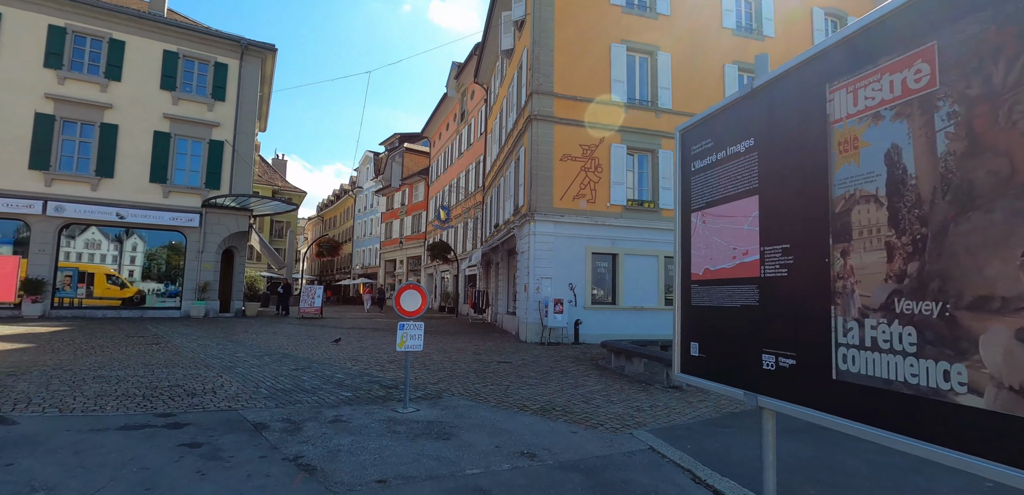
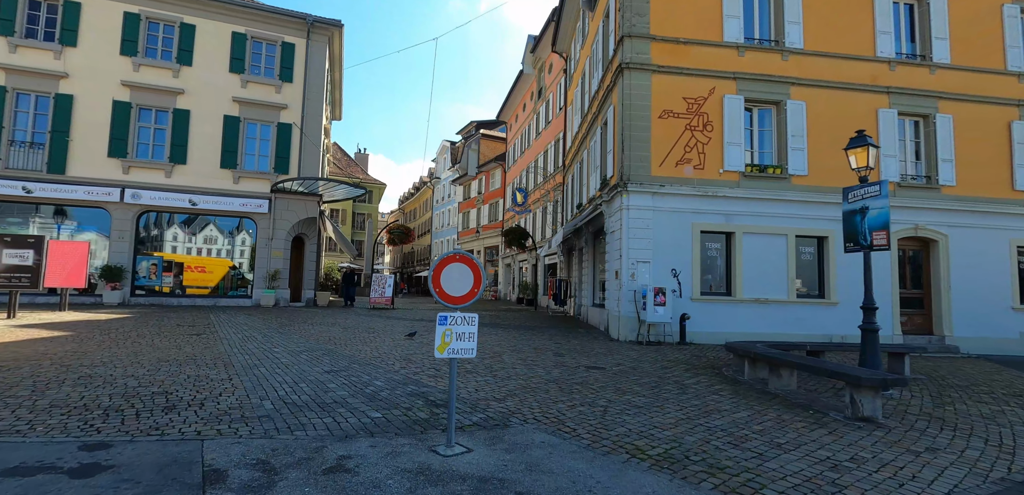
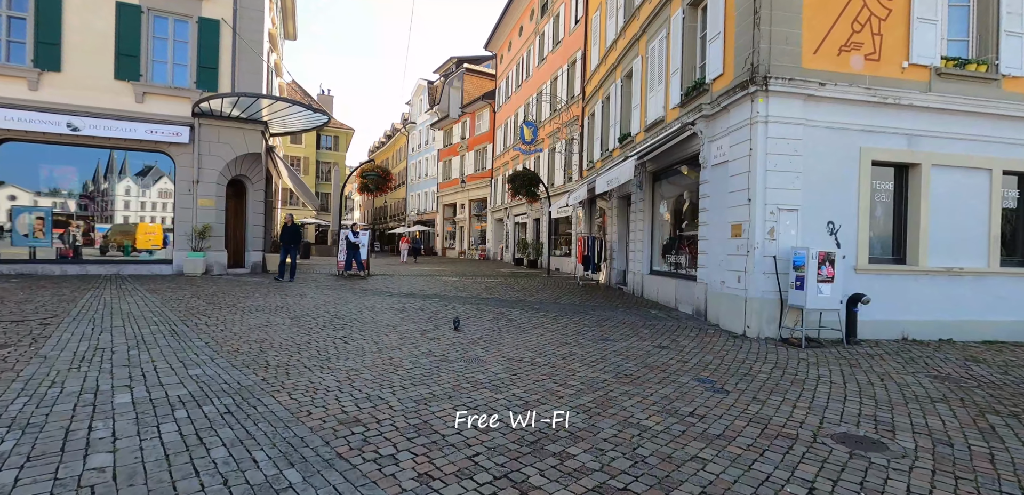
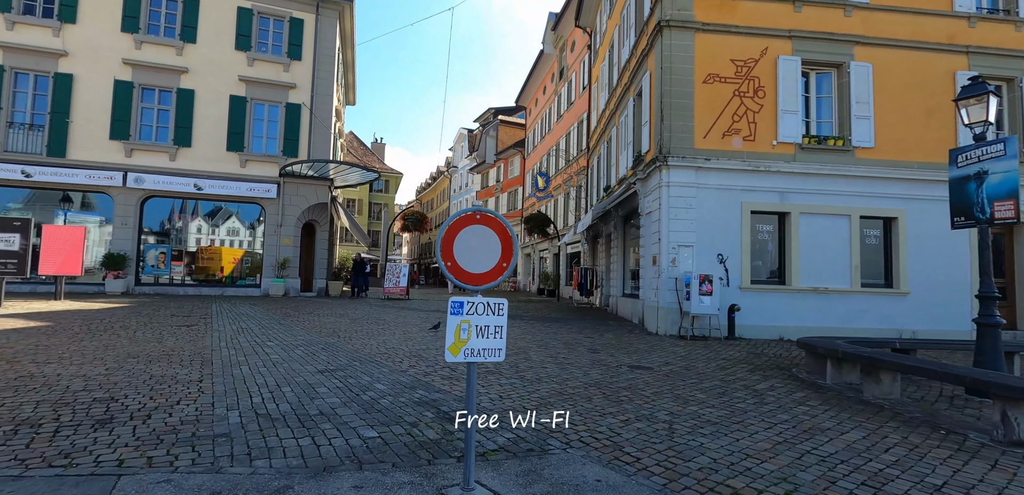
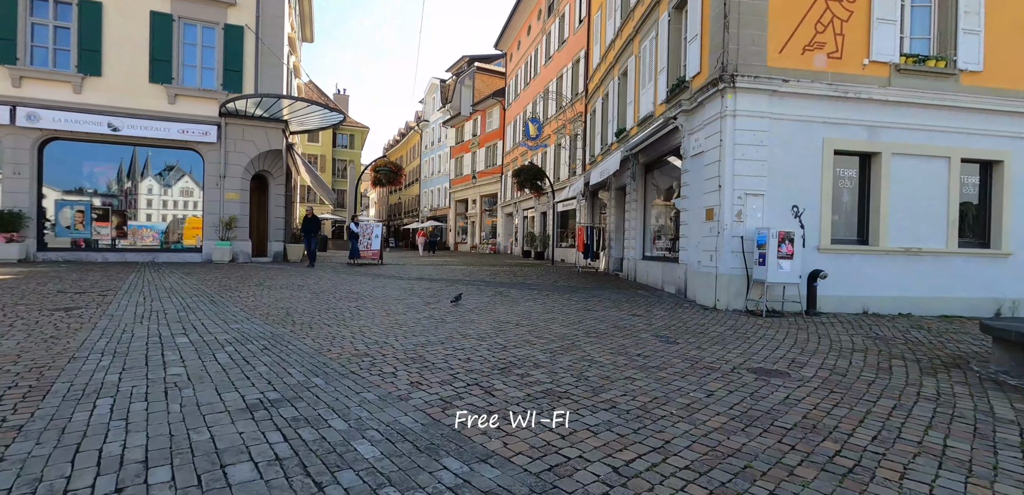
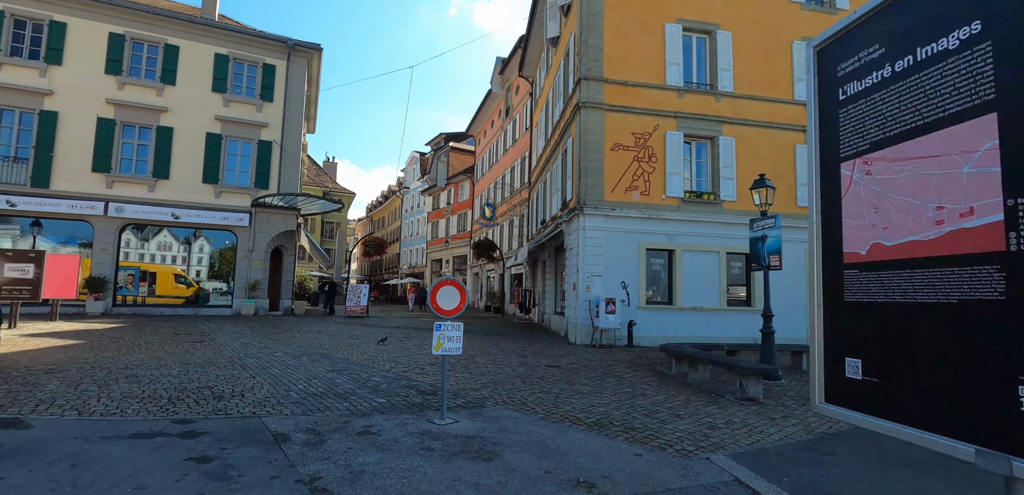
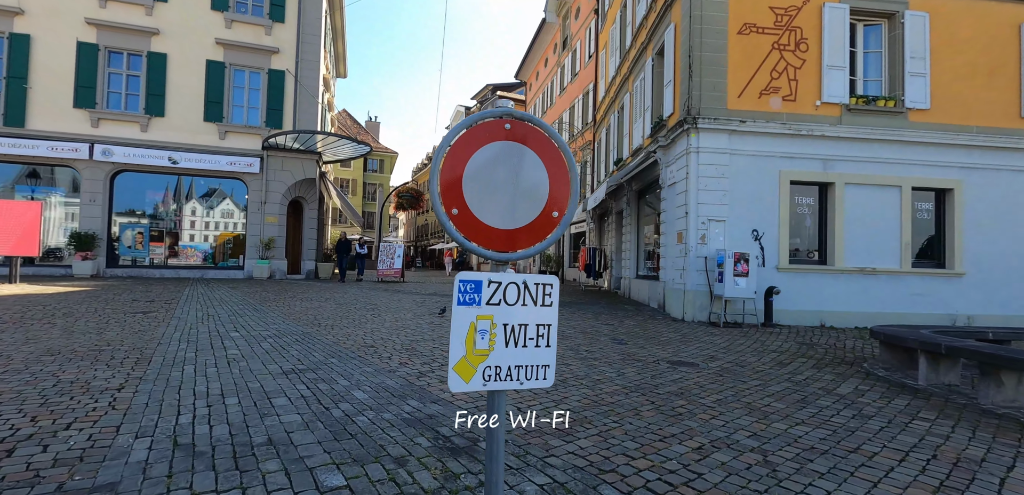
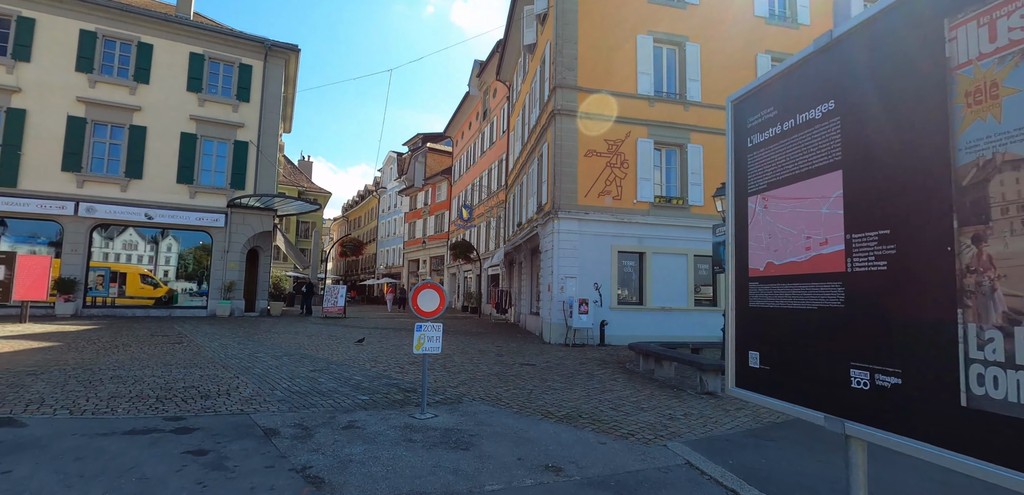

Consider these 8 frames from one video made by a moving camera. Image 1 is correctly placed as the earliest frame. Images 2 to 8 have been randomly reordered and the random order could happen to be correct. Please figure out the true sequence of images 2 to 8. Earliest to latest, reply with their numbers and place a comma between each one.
8, 6, 2, 4, 7, 5, 3
